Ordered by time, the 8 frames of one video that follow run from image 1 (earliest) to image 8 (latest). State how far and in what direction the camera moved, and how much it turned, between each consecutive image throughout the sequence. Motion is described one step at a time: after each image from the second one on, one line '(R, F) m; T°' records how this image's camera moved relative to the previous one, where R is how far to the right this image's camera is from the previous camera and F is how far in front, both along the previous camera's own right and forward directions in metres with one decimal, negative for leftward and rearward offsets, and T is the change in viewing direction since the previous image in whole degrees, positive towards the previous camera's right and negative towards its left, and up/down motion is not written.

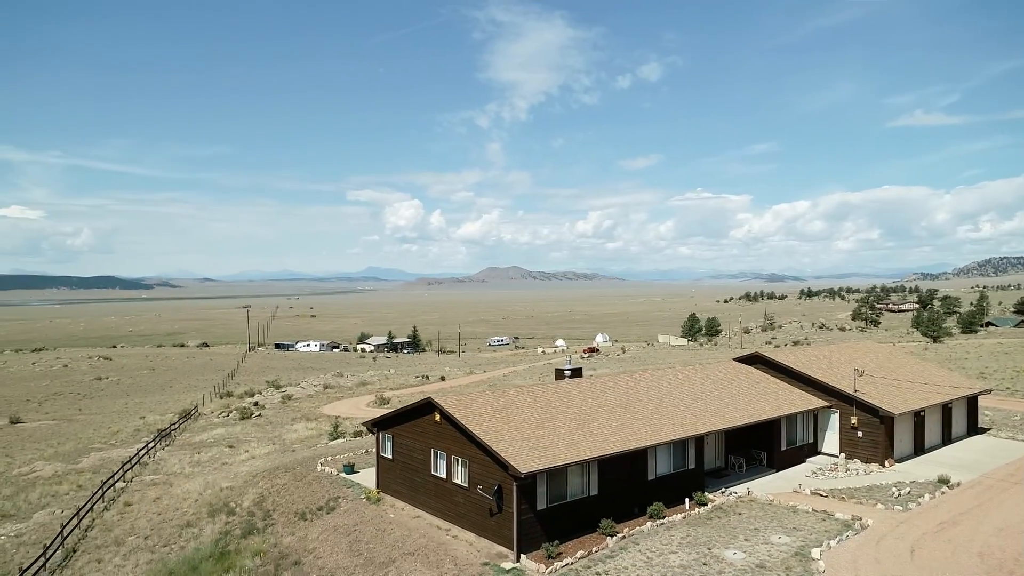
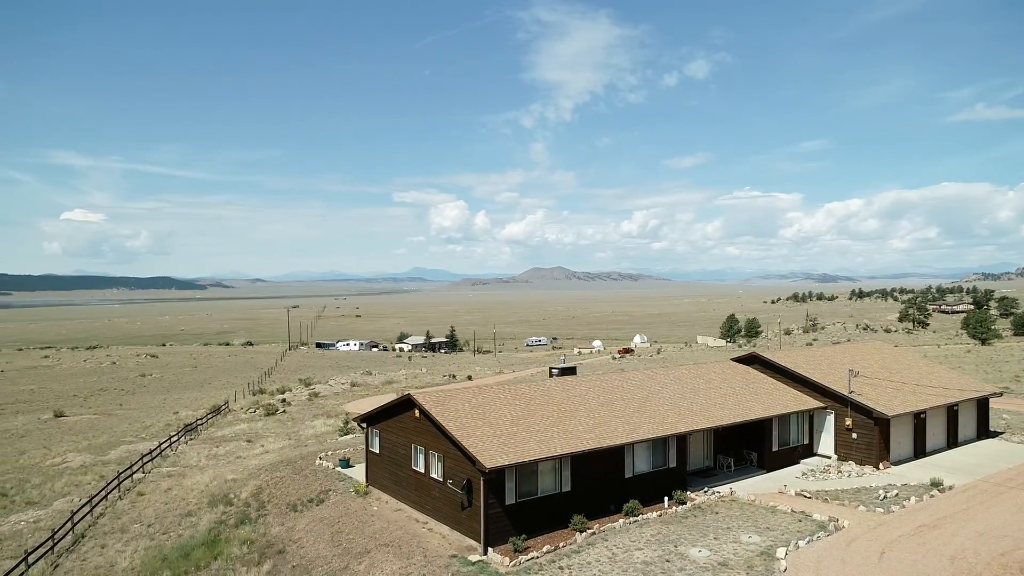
(+2.0, -0.3) m; -3°
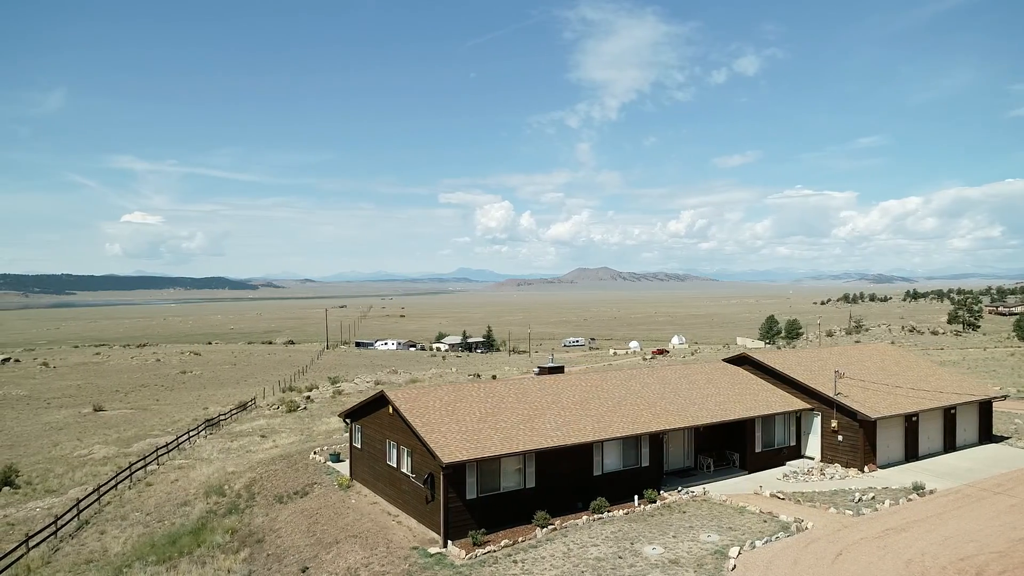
(+2.3, -0.3) m; -3°
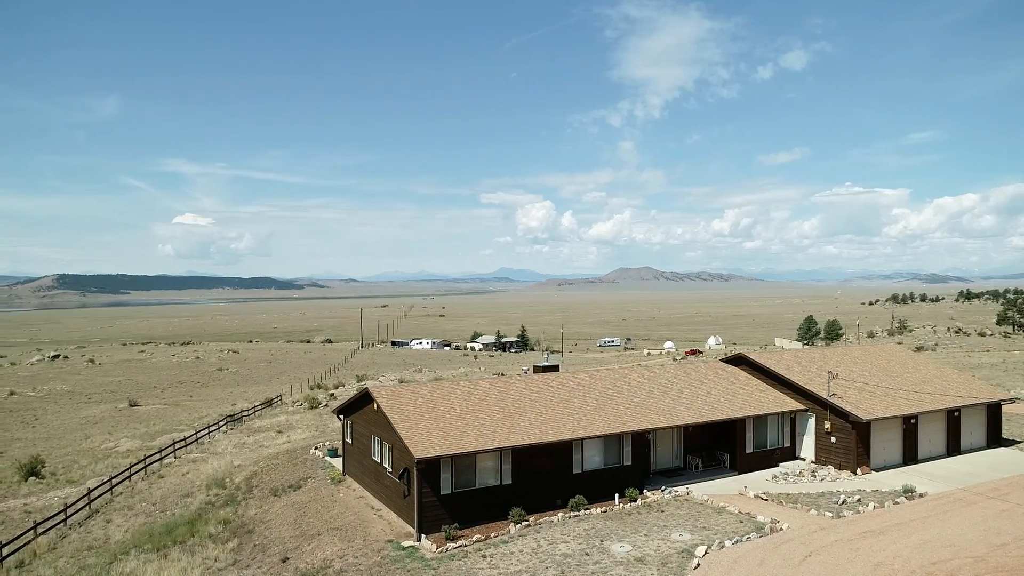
(+1.9, -0.2) m; -3°
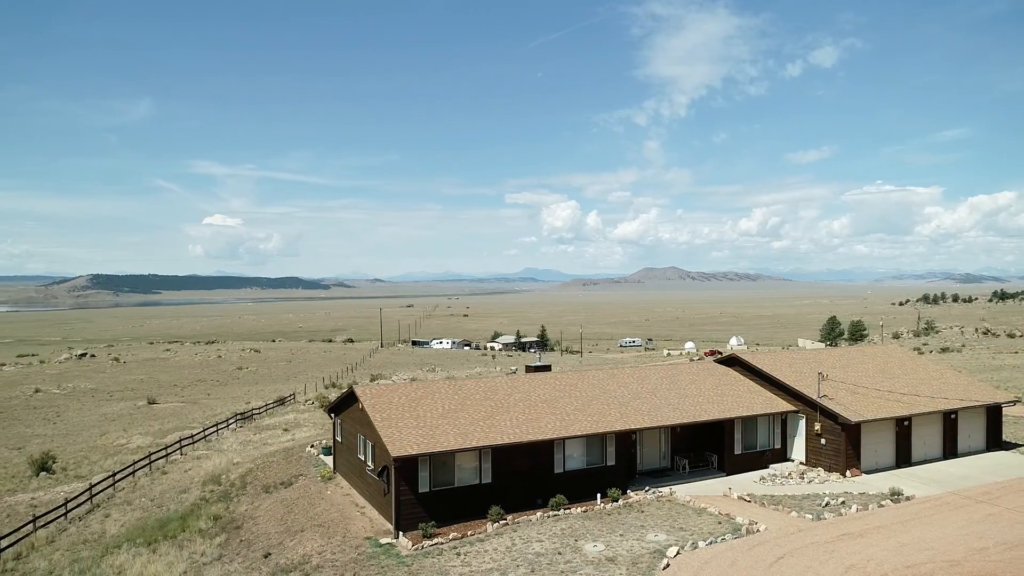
(+1.3, -0.1) m; -2°
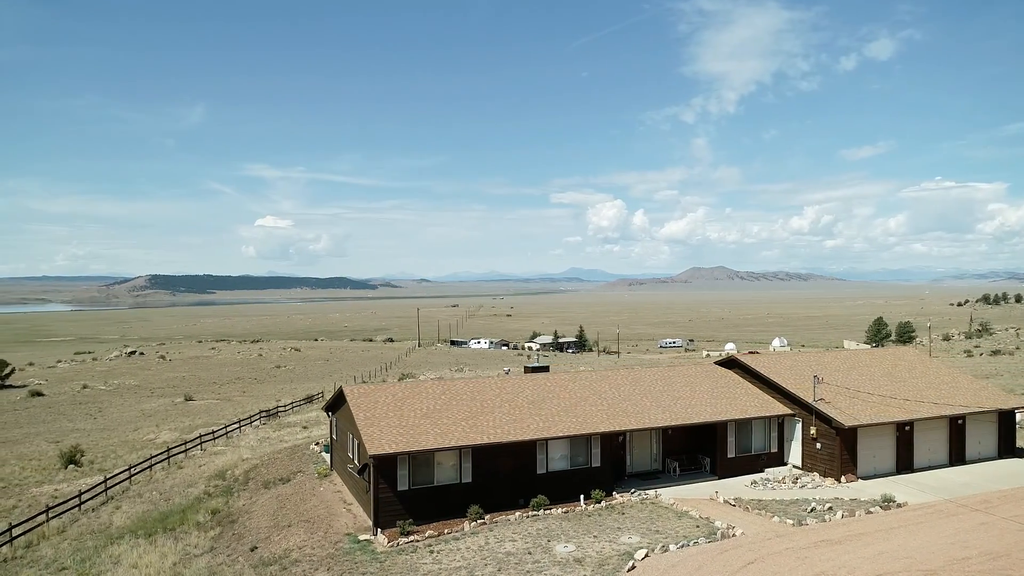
(+1.9, -0.1) m; -3°
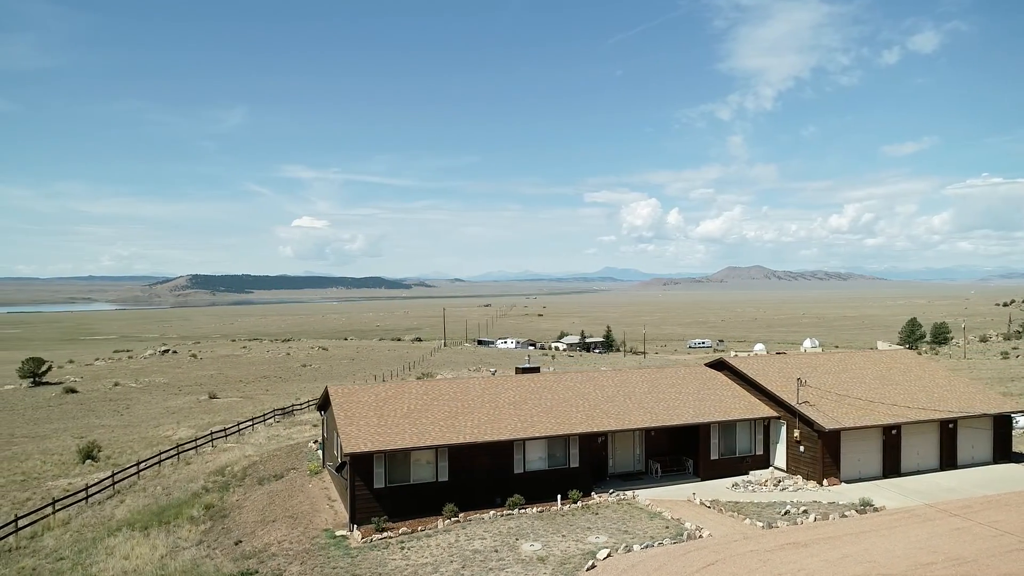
(+1.7, -0.3) m; -2°
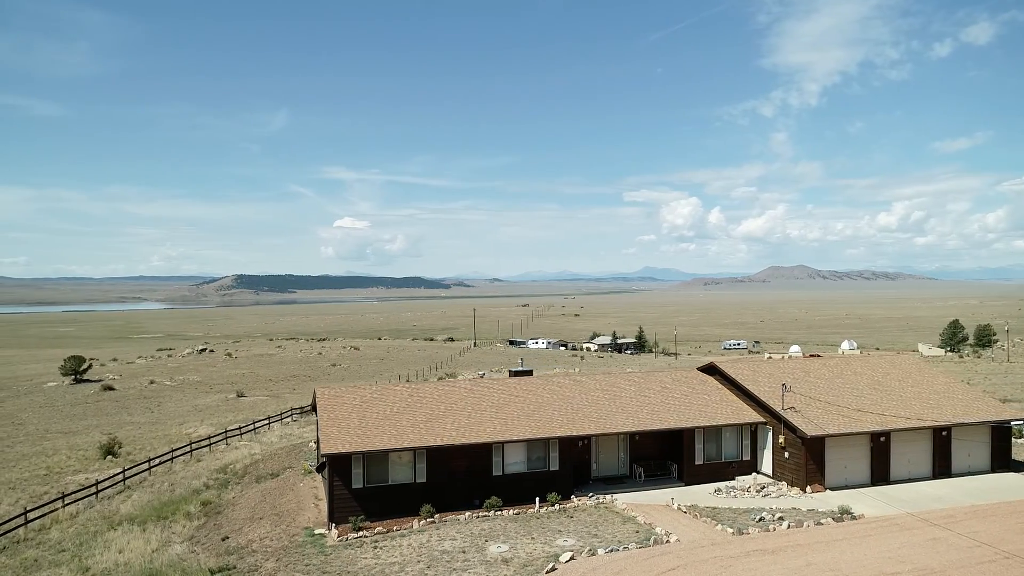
(+1.9, -0.3) m; -3°
